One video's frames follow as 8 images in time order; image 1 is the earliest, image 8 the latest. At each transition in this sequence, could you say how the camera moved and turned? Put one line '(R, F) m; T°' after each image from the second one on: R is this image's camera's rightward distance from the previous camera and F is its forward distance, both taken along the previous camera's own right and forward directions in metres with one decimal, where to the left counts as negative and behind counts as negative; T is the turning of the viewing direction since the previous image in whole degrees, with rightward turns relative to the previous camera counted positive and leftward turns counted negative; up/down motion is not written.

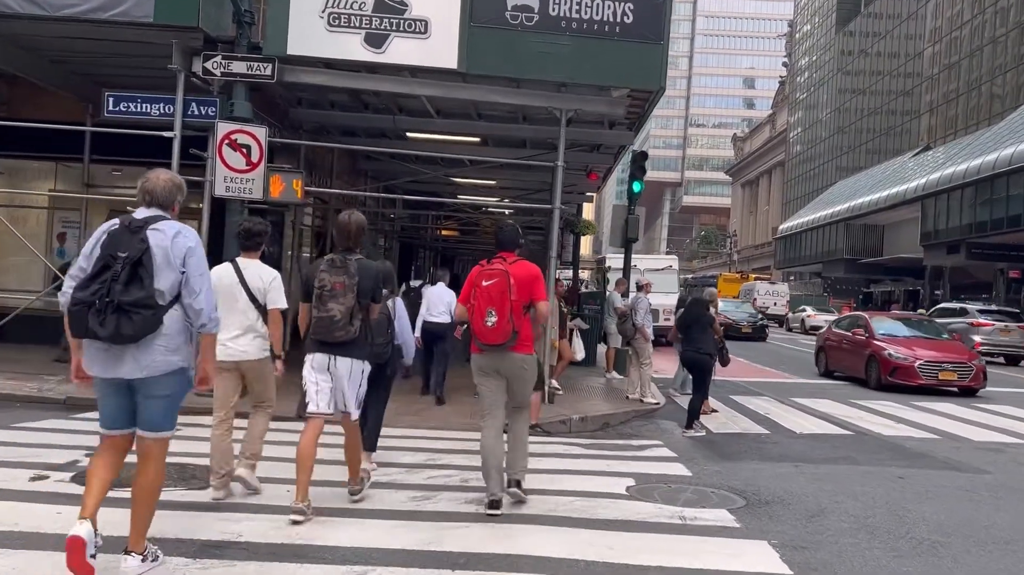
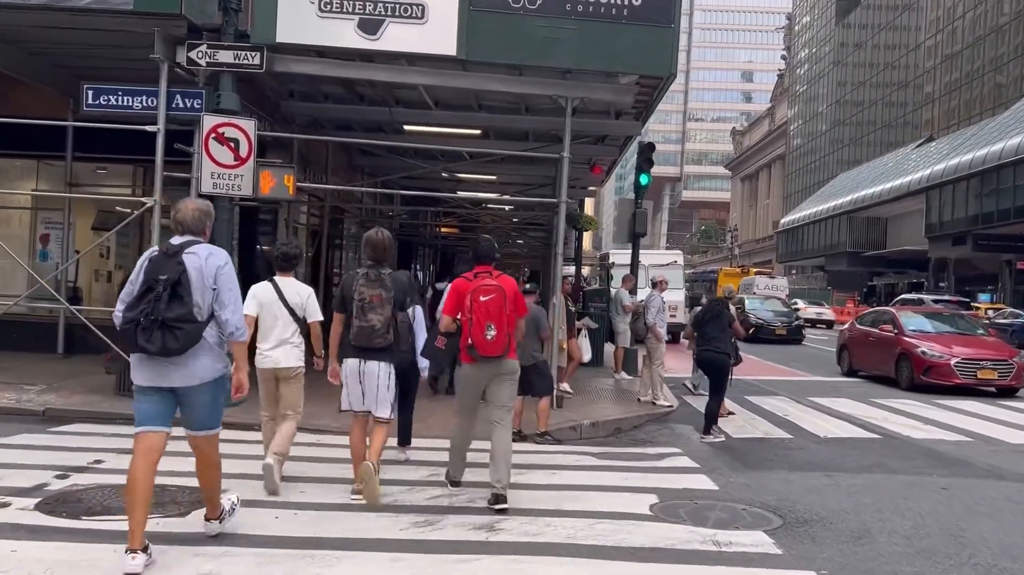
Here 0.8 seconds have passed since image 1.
(-0.1, +0.6) m; 0°
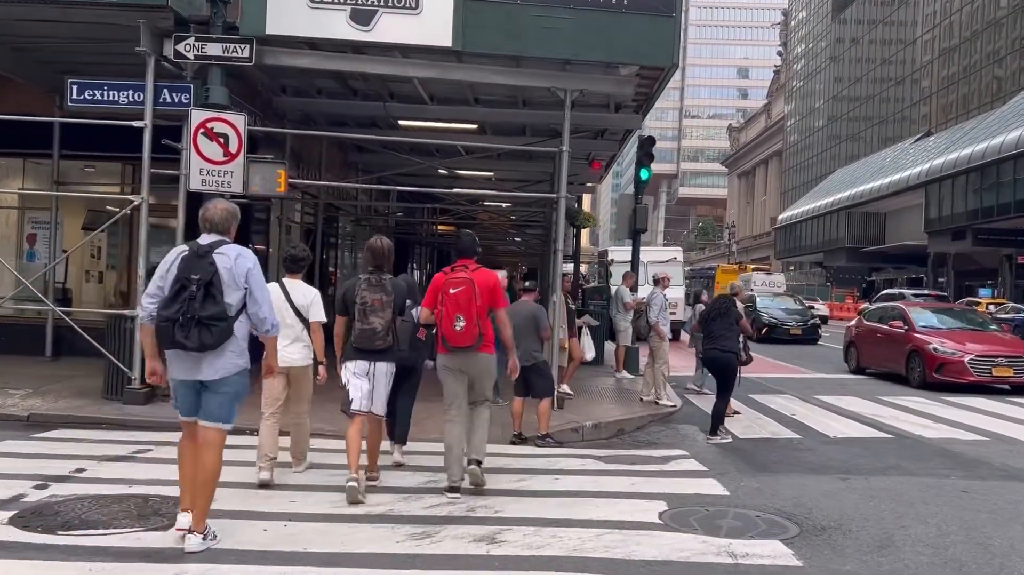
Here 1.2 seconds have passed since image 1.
(0.0, +0.3) m; 0°
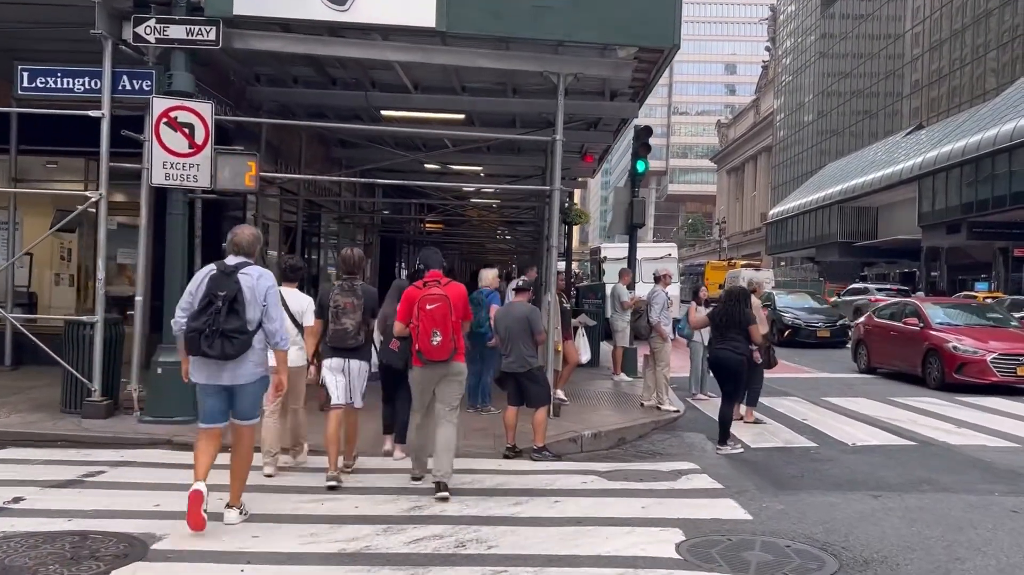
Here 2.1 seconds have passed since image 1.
(0.0, +0.7) m; +1°
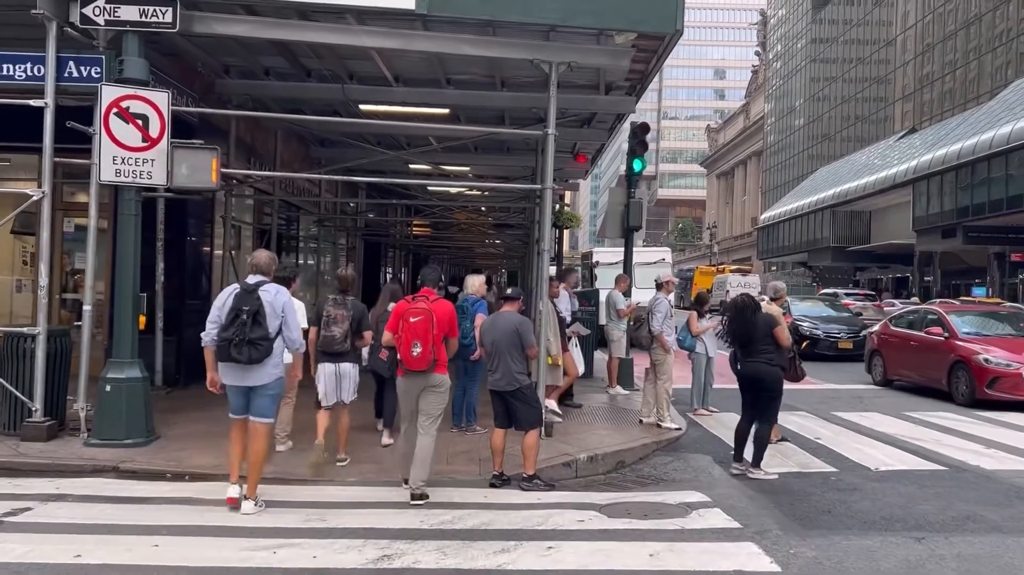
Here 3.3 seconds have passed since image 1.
(0.0, +0.8) m; +1°
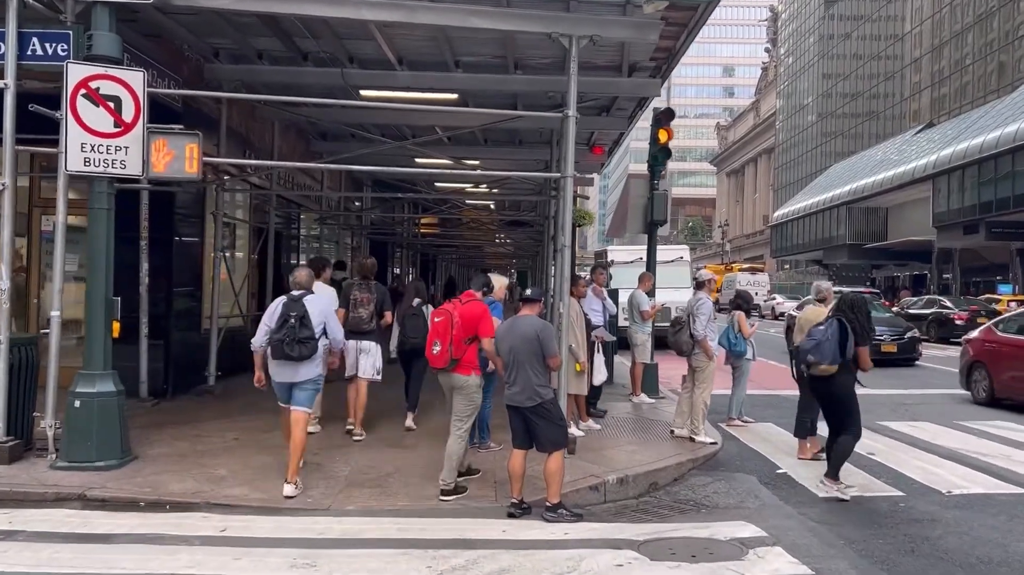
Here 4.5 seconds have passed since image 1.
(-0.1, +0.9) m; -1°
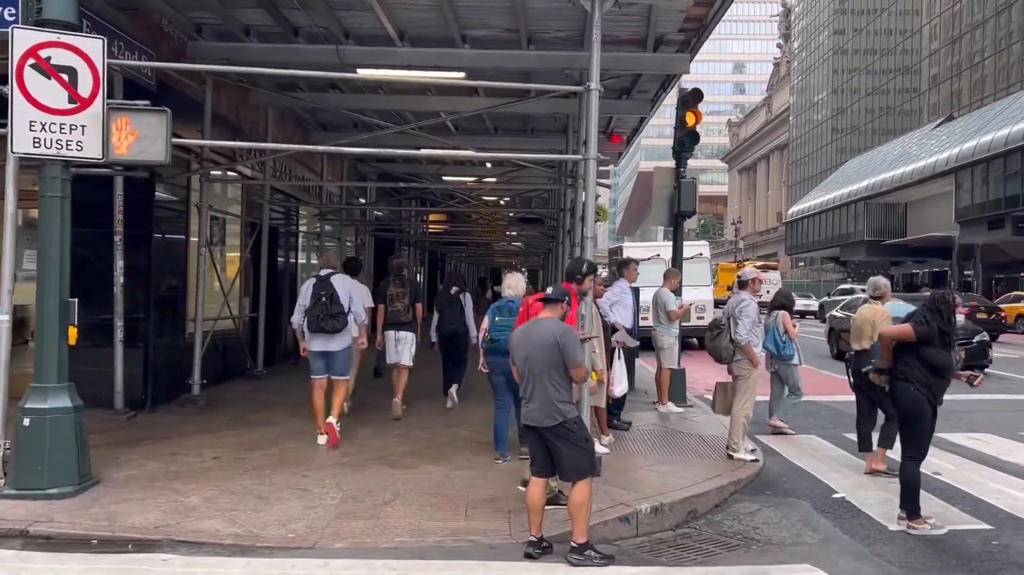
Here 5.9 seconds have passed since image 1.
(0.0, +1.0) m; -1°
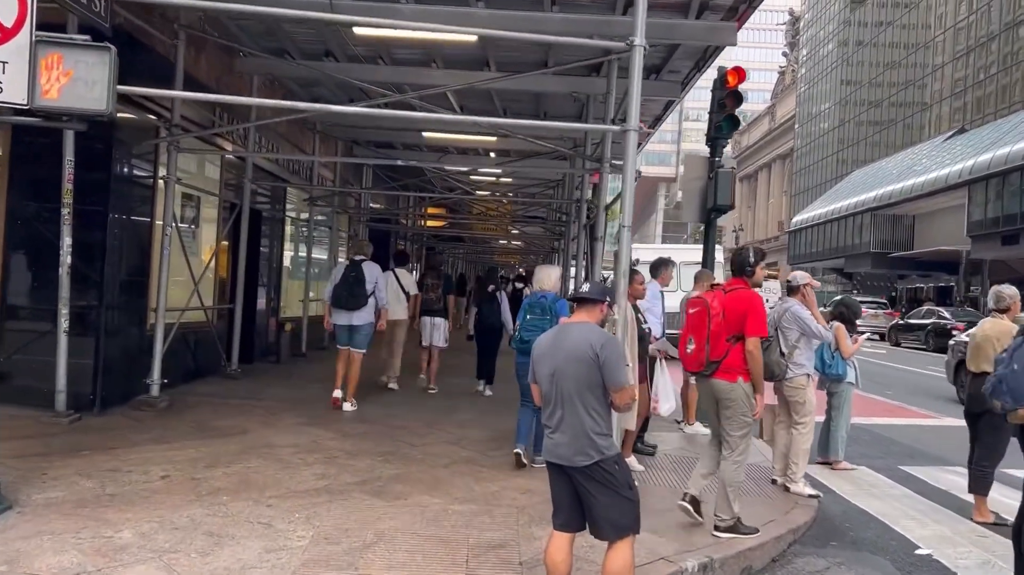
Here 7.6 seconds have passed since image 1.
(-0.2, +1.2) m; 0°
